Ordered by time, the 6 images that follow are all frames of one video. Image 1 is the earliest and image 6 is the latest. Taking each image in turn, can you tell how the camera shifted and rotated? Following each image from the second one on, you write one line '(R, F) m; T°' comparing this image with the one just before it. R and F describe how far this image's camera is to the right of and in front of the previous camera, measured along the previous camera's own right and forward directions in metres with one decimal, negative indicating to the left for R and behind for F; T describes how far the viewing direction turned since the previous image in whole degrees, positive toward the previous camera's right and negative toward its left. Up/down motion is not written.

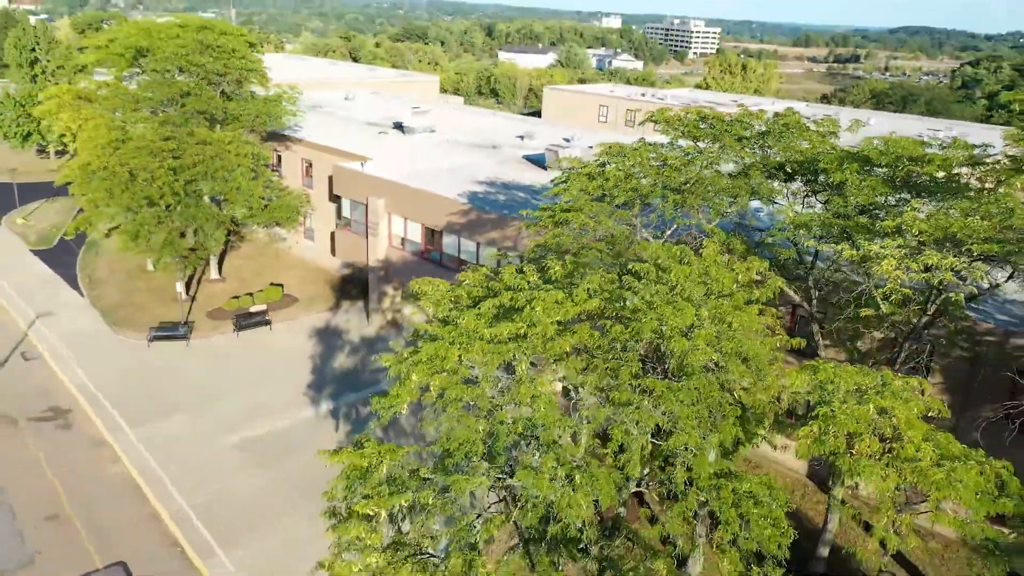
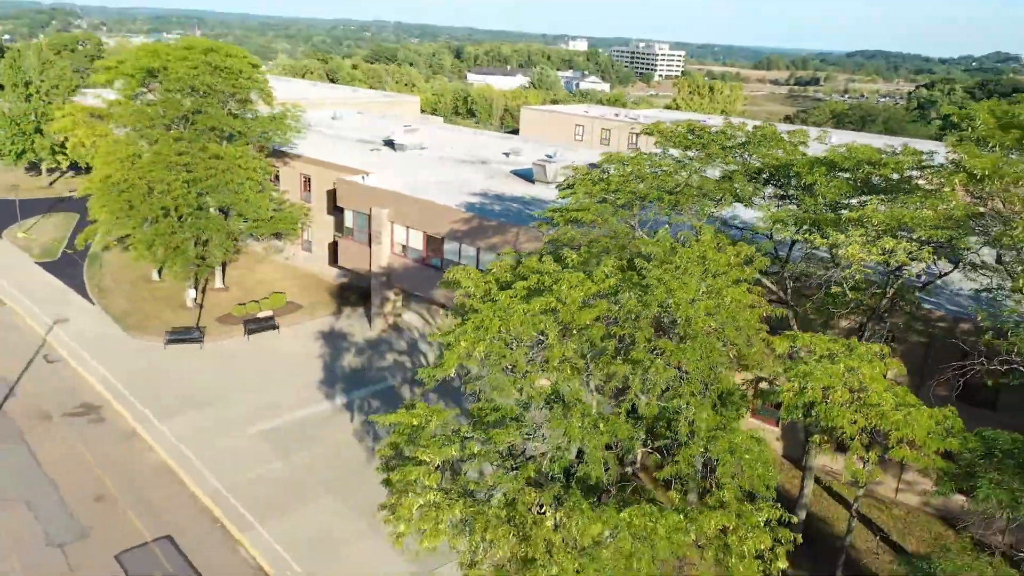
(-1.0, -2.0) m; +2°
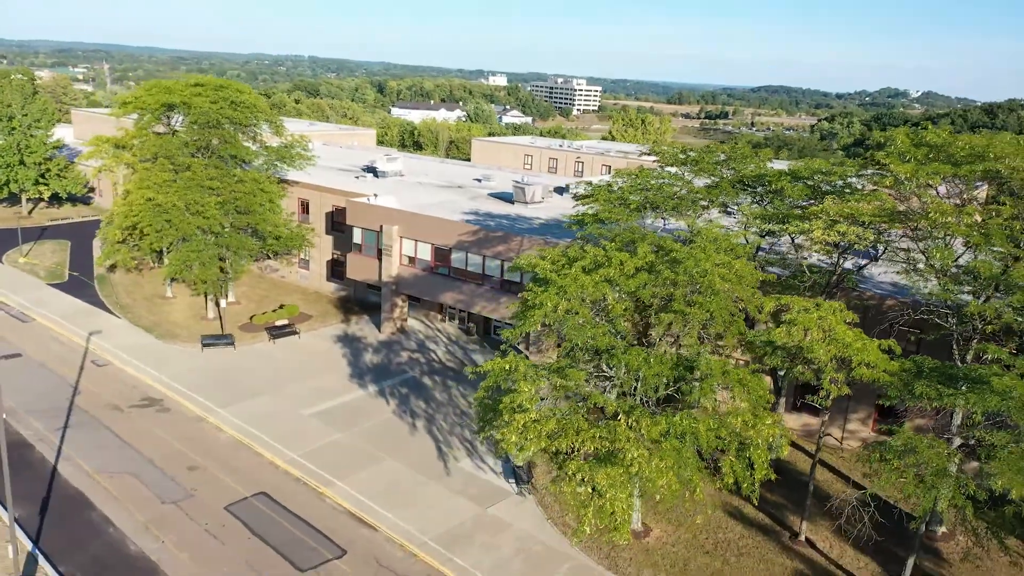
(-3.1, -4.3) m; +6°
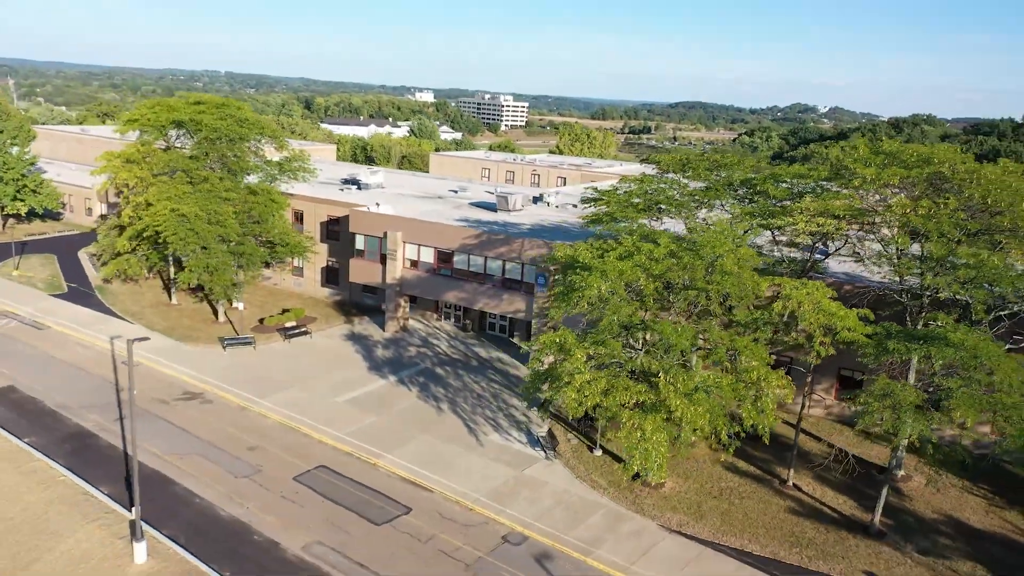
(-3.1, -3.2) m; +5°
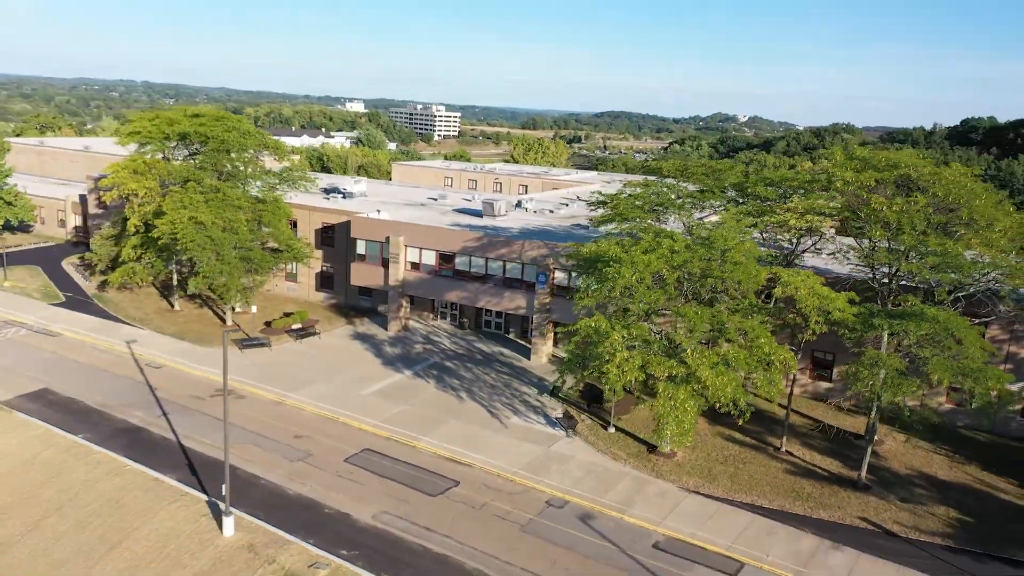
(-3.2, -2.6) m; +5°
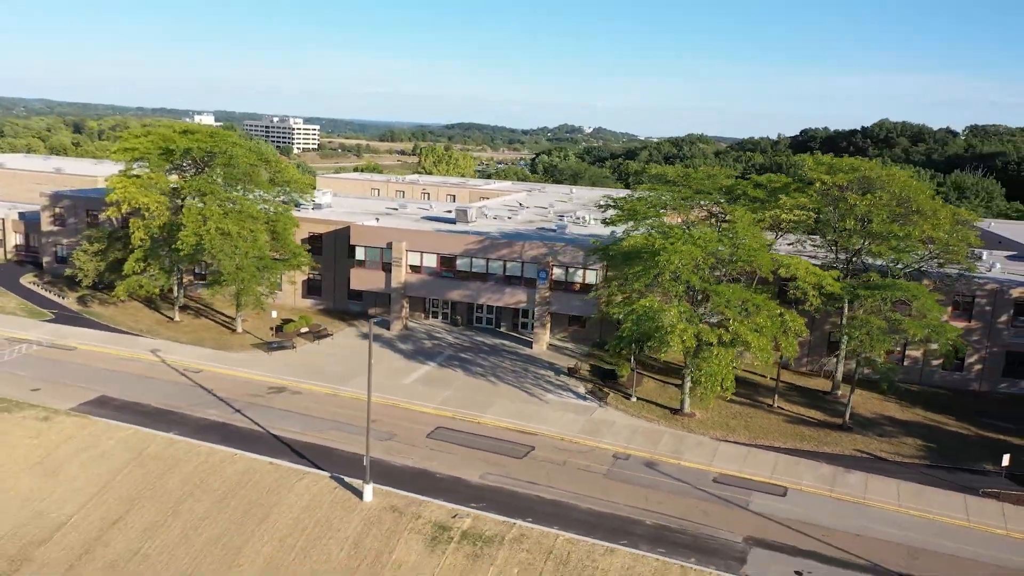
(-7.3, -3.5) m; +10°
